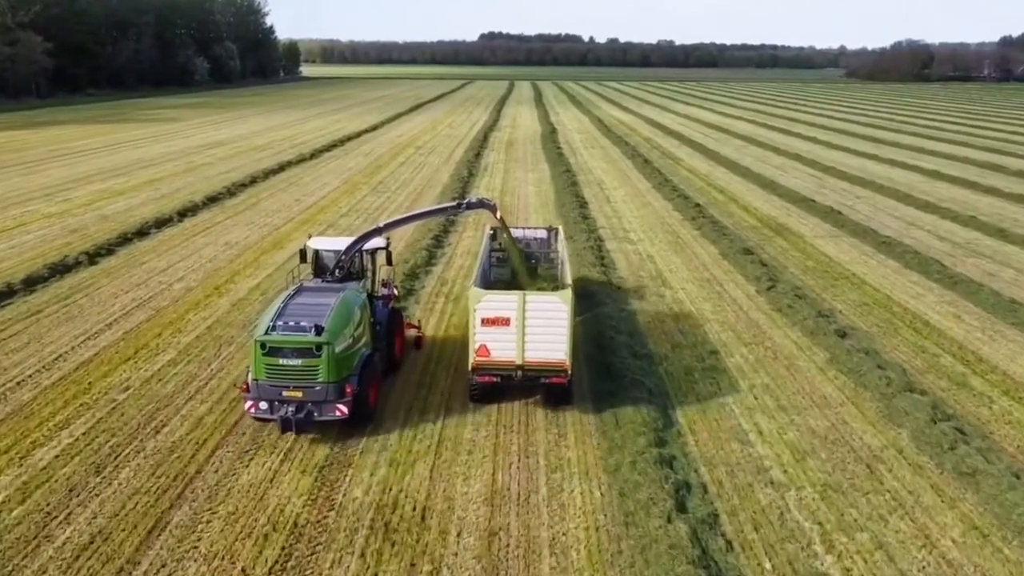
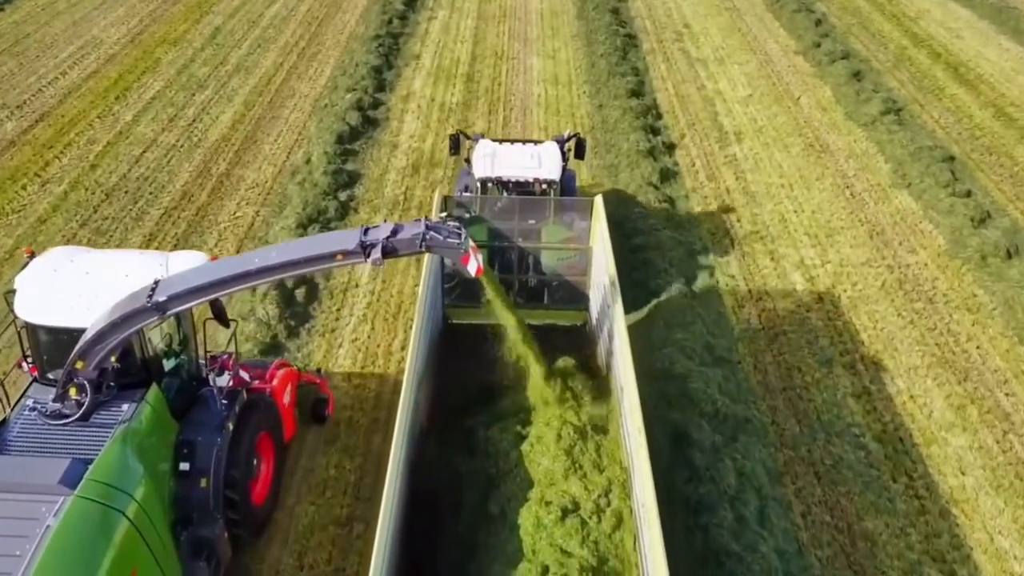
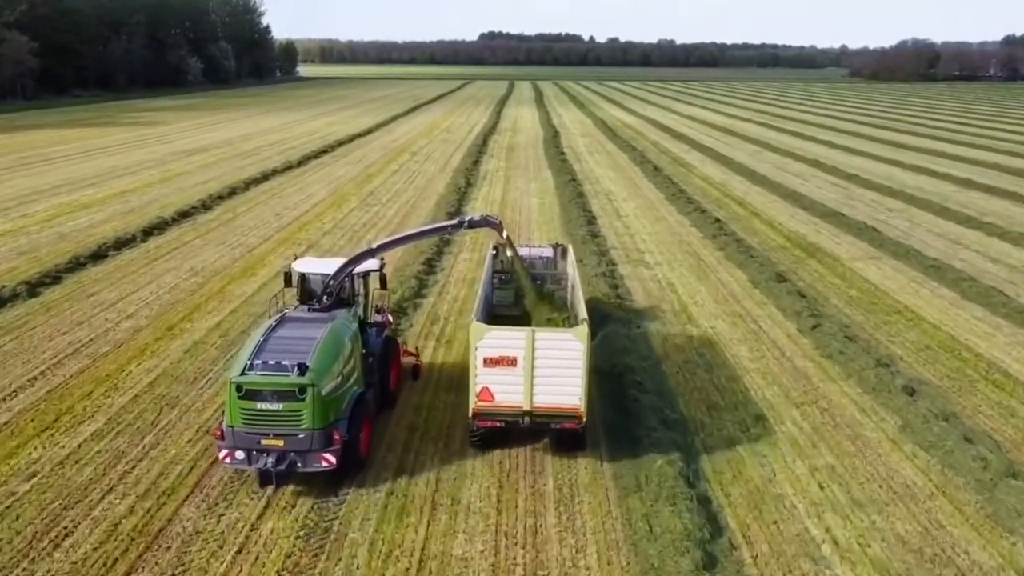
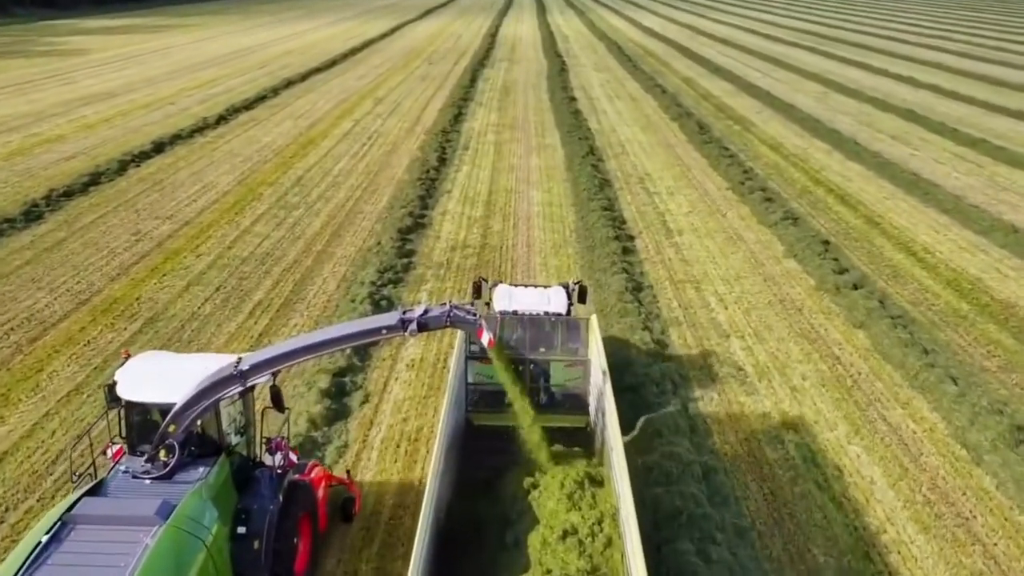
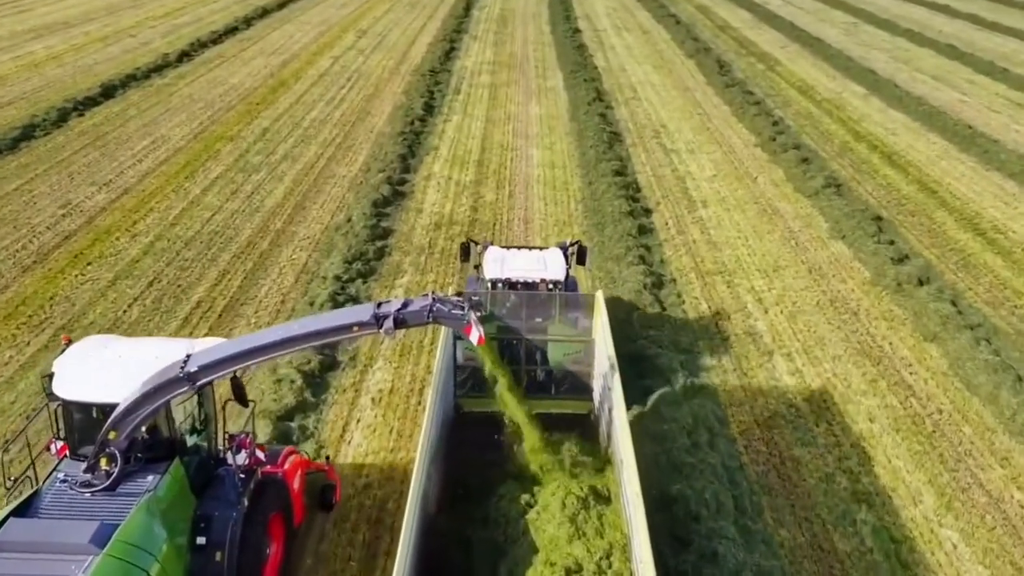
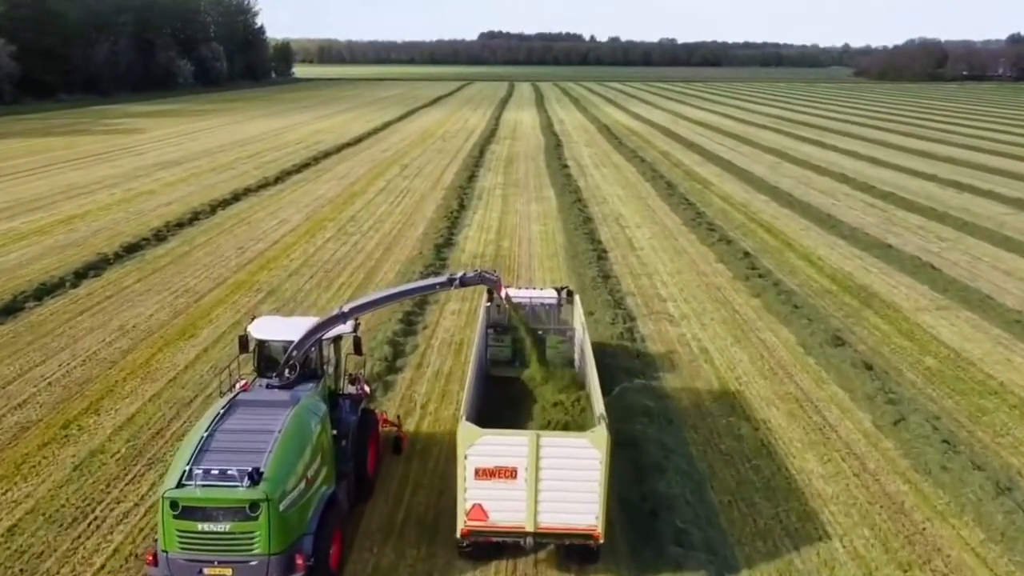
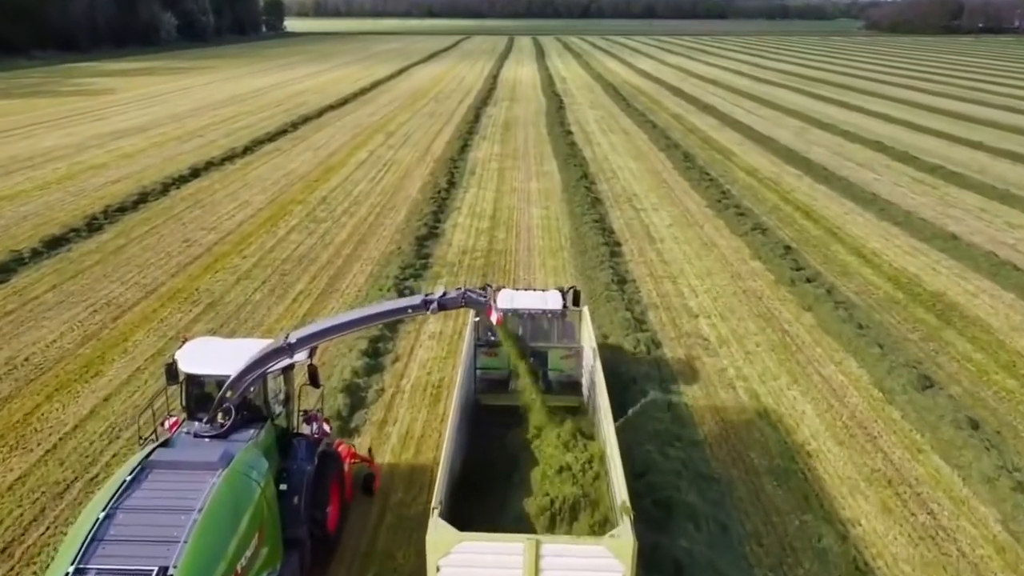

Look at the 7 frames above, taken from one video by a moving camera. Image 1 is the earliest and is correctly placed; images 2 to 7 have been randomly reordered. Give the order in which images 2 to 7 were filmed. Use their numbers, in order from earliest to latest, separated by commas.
3, 6, 7, 4, 5, 2
